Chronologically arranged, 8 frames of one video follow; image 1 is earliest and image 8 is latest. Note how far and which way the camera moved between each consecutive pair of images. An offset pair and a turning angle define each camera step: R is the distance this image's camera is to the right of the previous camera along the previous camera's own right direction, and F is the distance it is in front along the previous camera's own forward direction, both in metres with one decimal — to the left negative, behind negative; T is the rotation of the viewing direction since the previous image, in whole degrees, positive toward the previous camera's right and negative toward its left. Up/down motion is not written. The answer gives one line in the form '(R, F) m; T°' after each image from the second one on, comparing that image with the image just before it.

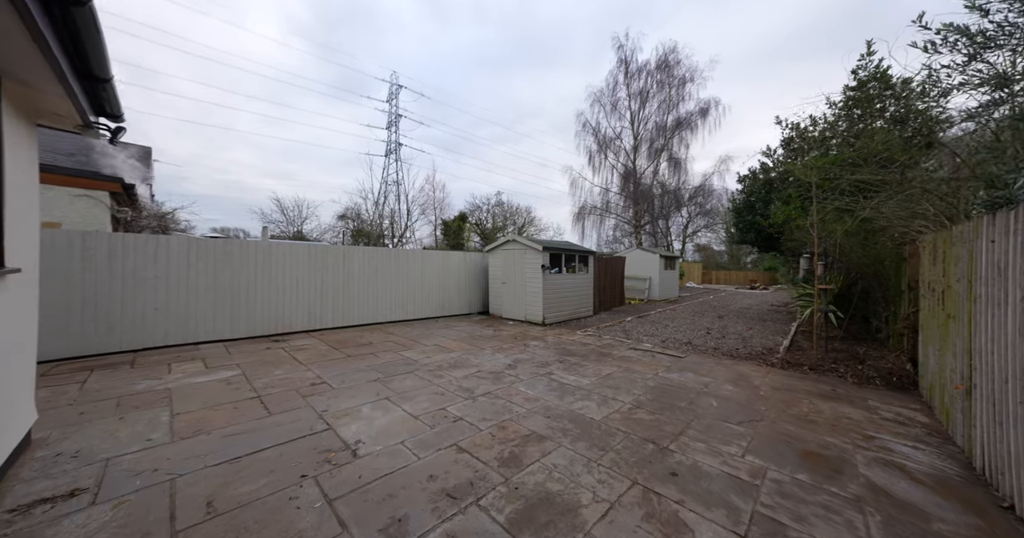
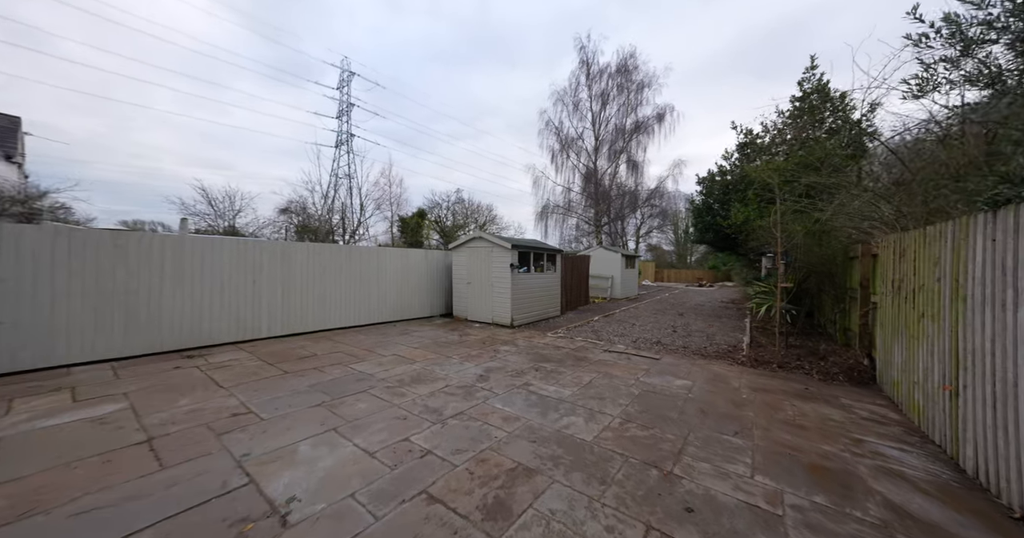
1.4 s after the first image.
(-0.2, +0.5) m; +7°
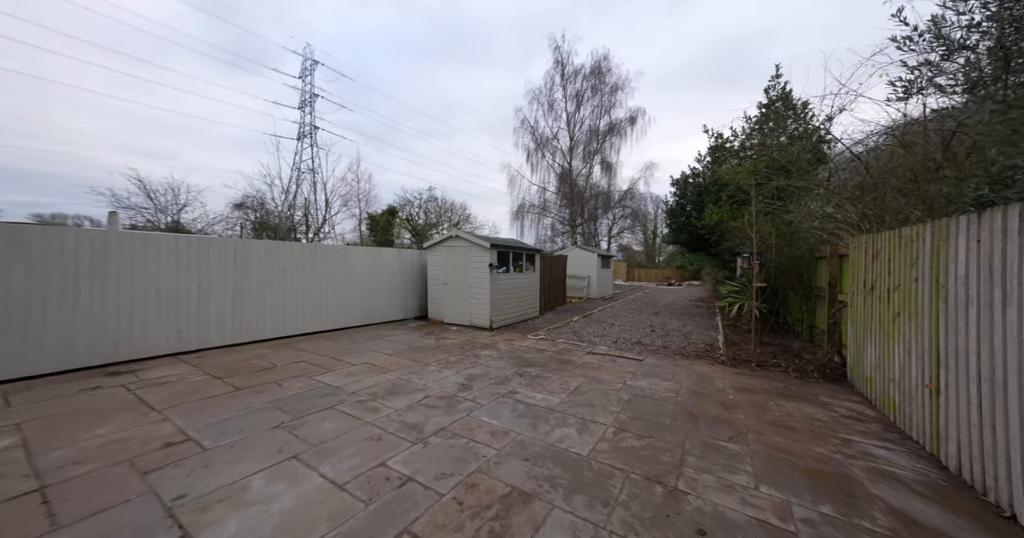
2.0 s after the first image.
(-0.1, +0.3) m; +5°
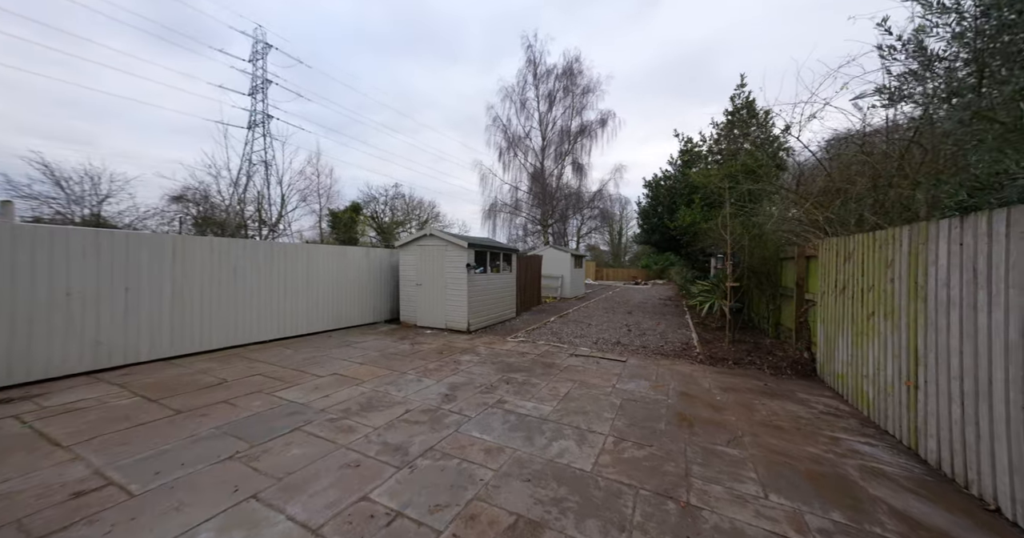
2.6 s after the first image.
(-0.2, +0.3) m; +5°
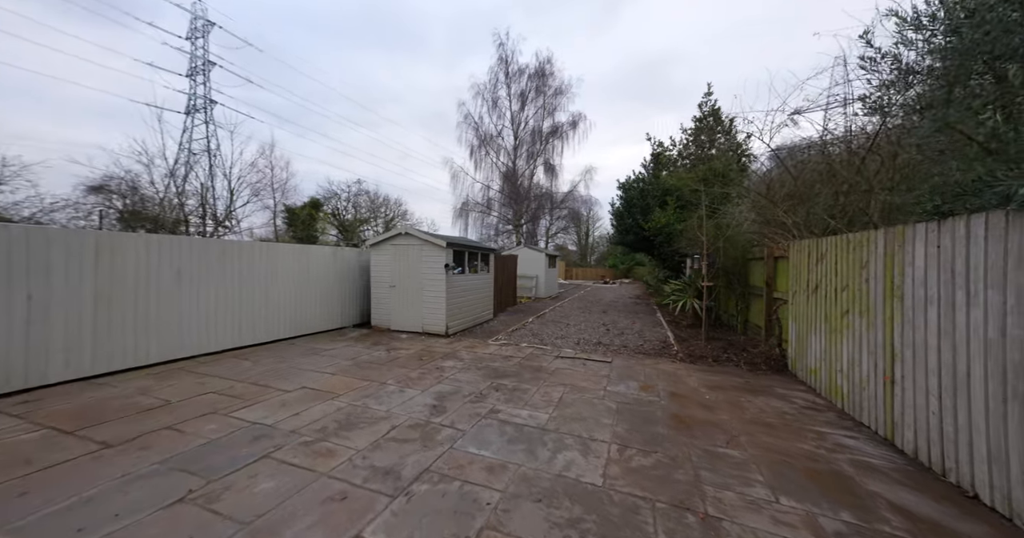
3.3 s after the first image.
(-0.3, +0.2) m; +5°
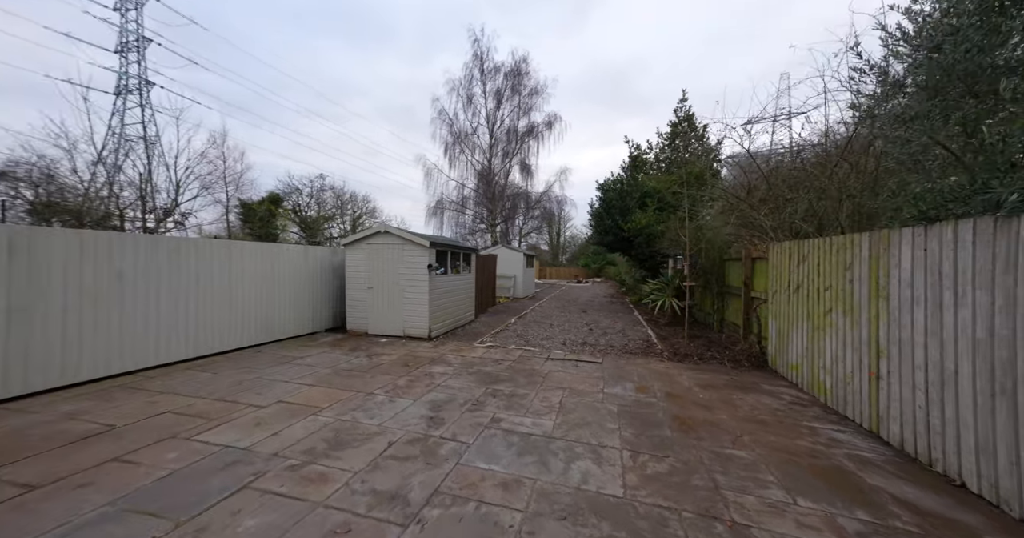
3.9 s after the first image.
(-0.3, +0.2) m; +5°
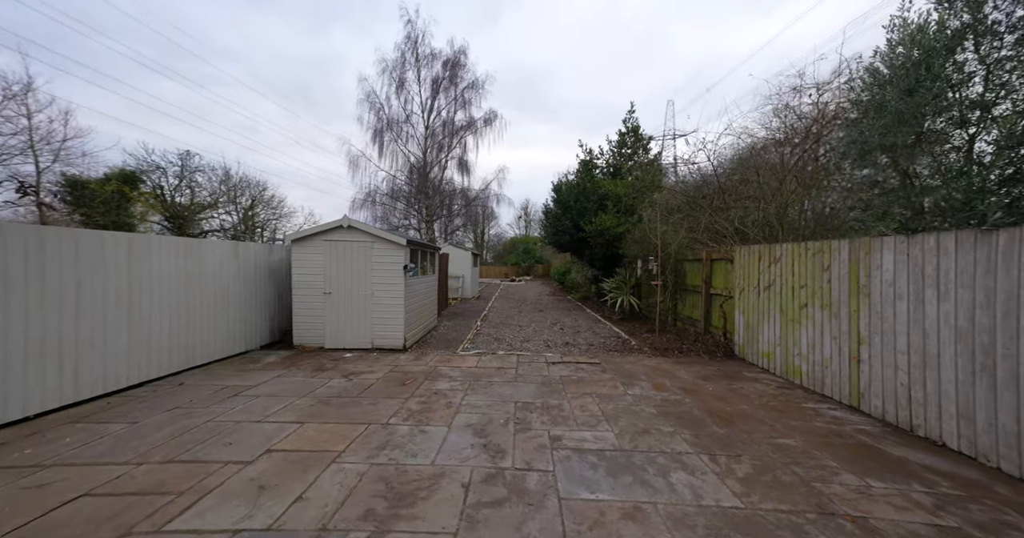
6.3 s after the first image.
(-1.2, +0.5) m; +14°
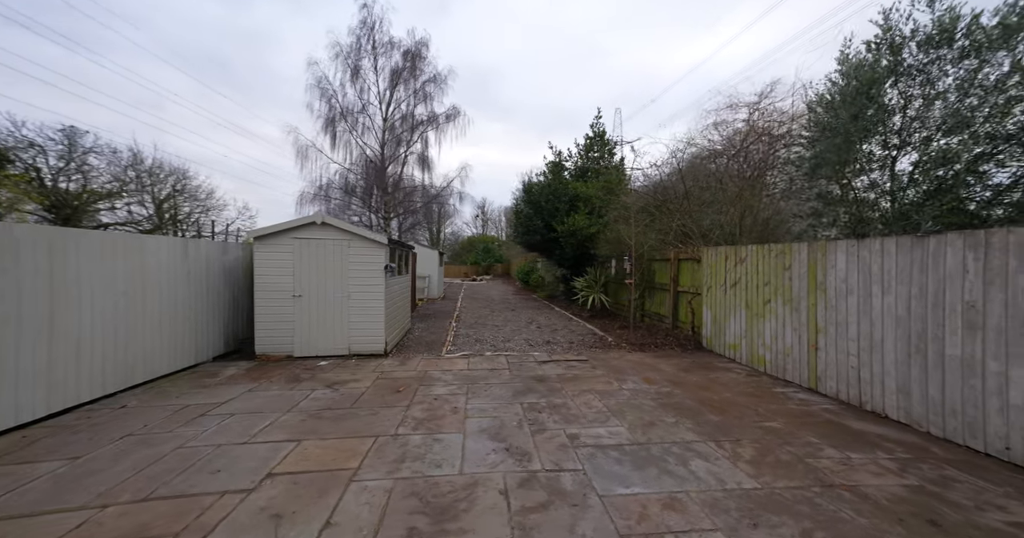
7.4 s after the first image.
(-0.6, +0.1) m; +8°
